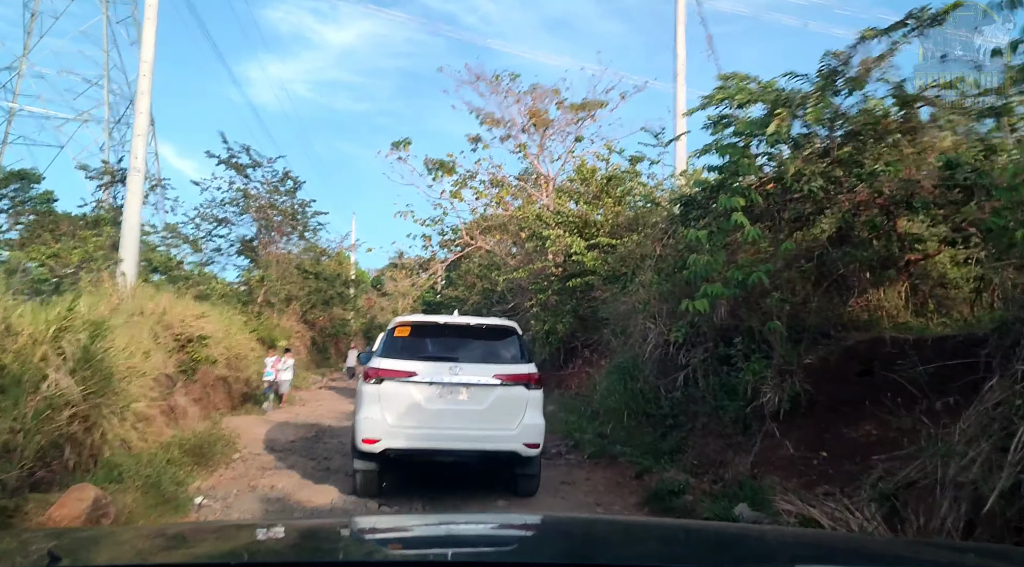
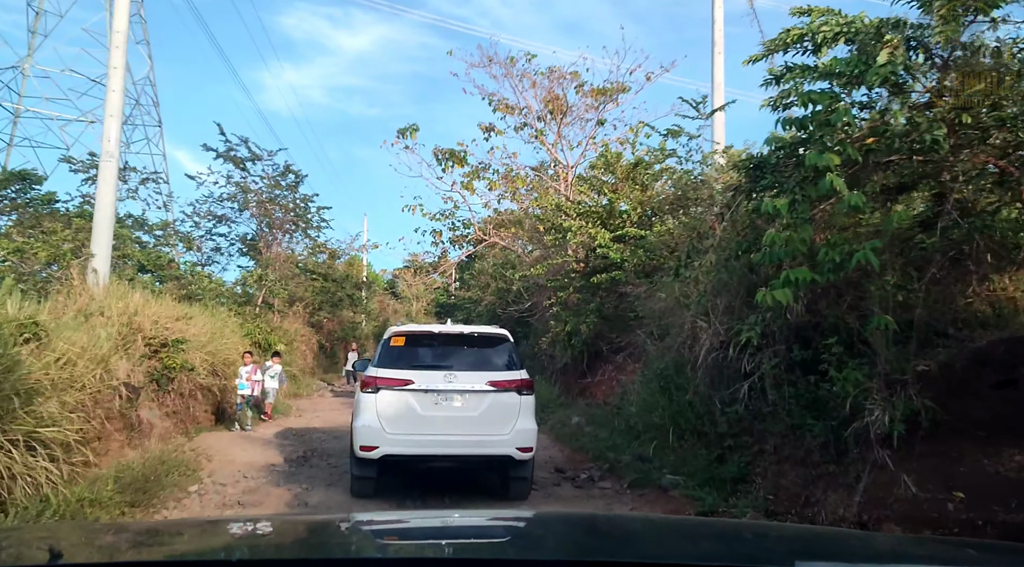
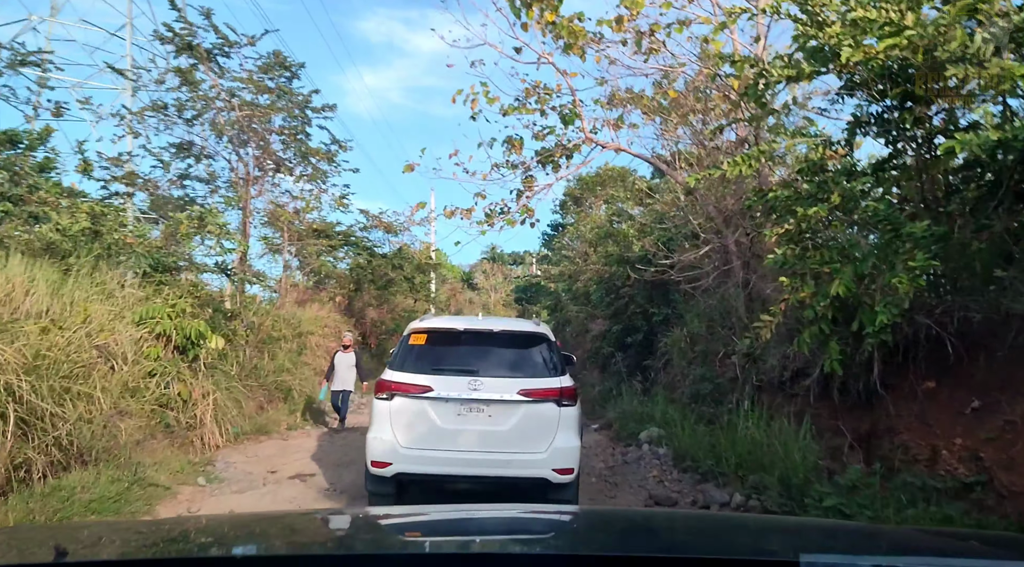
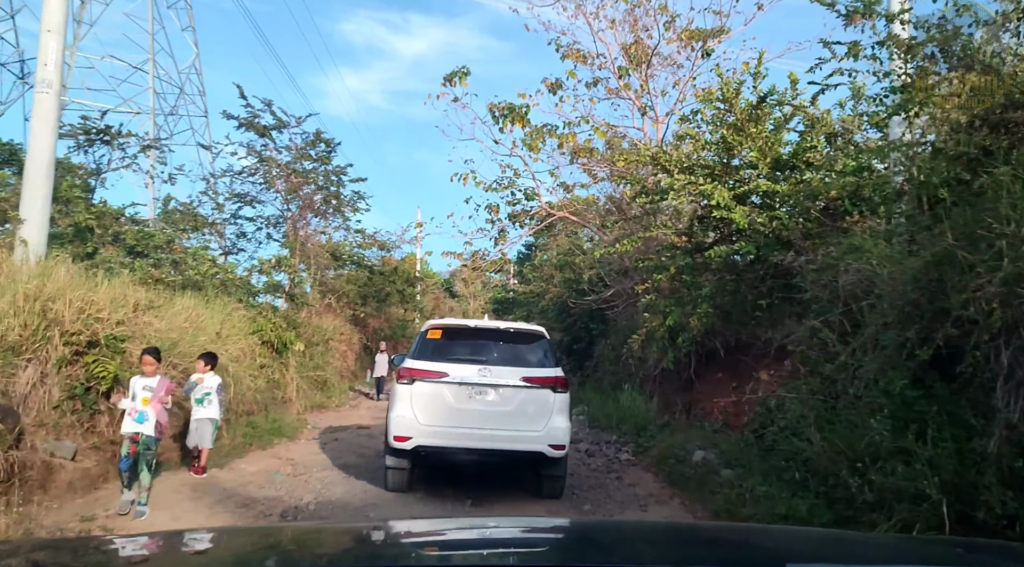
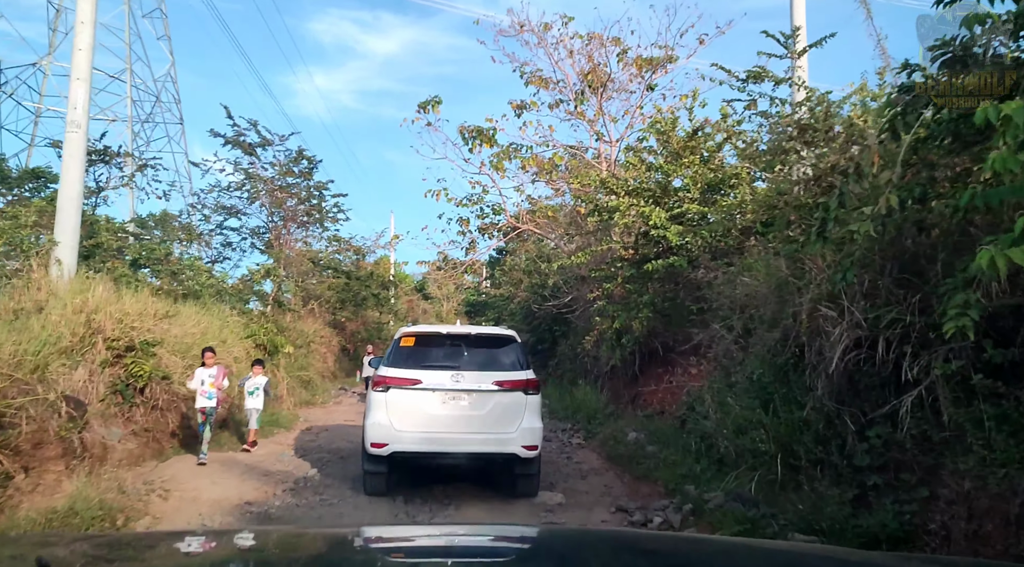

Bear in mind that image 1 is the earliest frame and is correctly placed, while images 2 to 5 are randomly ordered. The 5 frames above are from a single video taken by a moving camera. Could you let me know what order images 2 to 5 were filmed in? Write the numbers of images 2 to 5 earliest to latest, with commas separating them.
2, 5, 4, 3
